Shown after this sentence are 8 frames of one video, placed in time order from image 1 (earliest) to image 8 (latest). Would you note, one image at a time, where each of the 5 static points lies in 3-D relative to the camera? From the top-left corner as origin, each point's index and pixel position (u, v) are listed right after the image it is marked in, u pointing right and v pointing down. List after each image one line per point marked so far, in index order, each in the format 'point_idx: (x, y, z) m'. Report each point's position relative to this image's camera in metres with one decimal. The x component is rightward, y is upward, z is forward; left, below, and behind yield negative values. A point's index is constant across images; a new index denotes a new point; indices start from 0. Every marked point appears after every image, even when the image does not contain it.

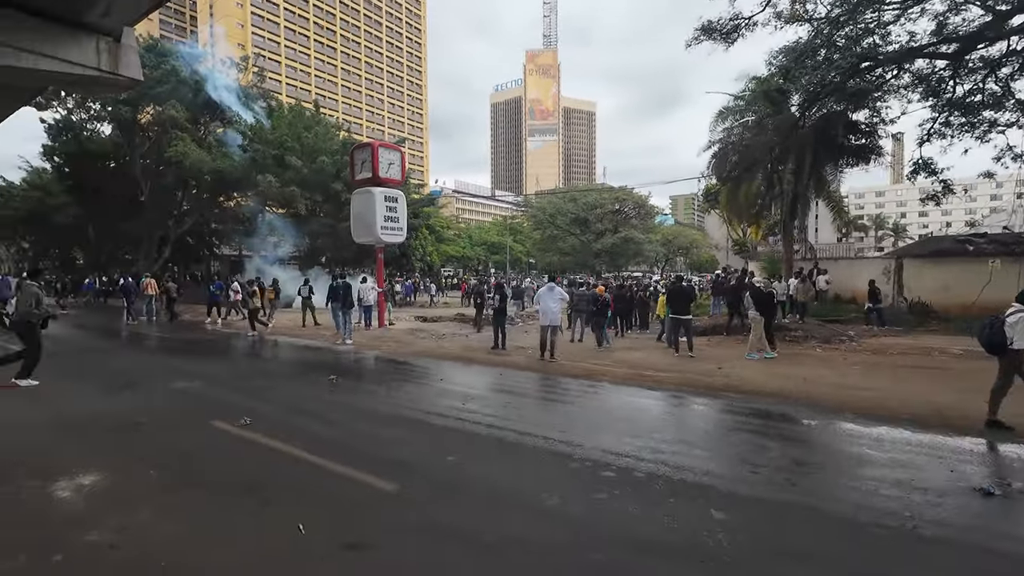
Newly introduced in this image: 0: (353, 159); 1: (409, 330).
0: (-5.6, +4.6, +17.2) m
1: (-3.6, -1.5, +17.1) m
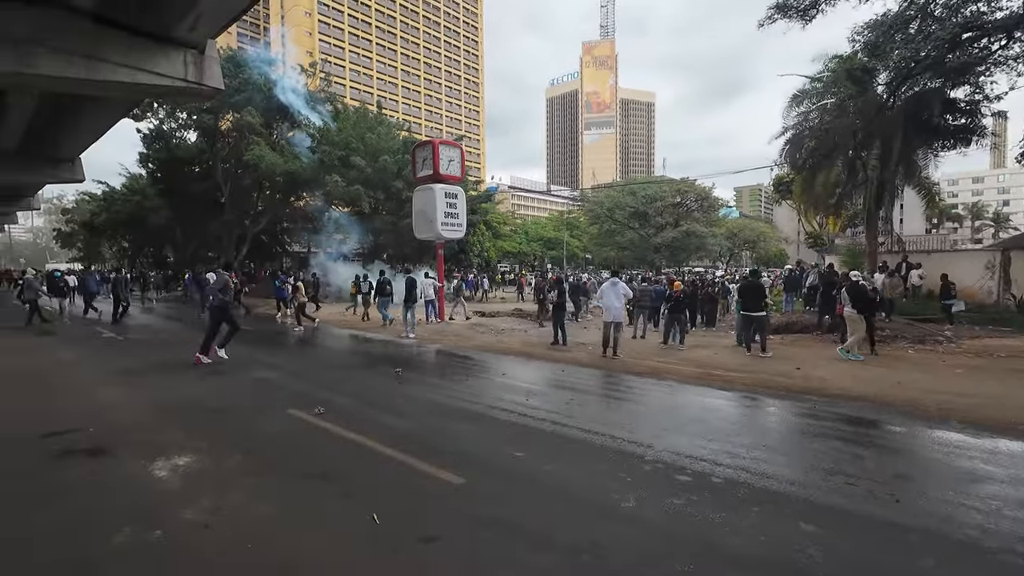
0: (-3.5, +4.7, +17.5) m
1: (-1.5, -1.3, +17.3) m
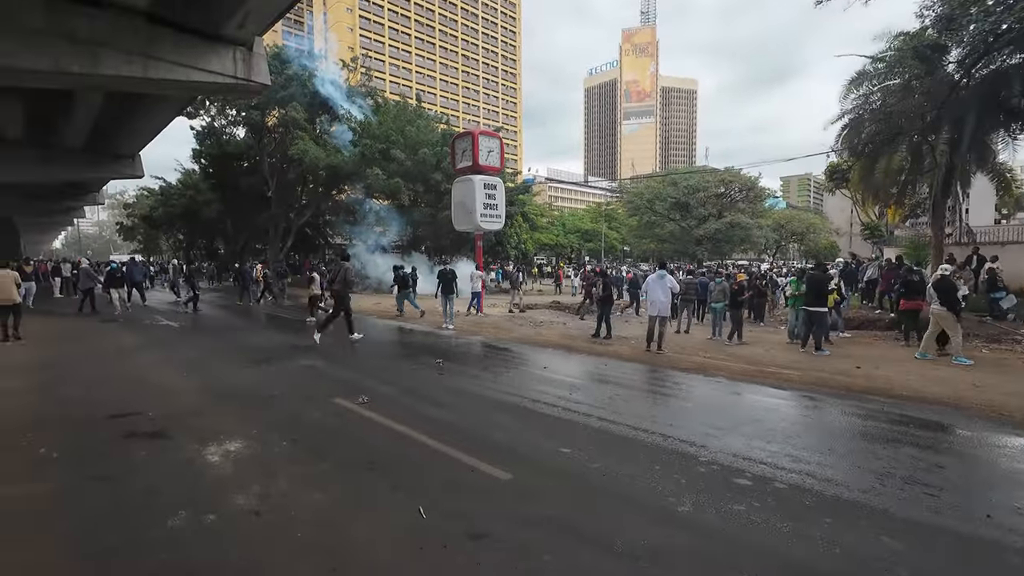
0: (-2.1, +5.1, +17.5) m
1: (-0.1, -1.1, +17.2) m
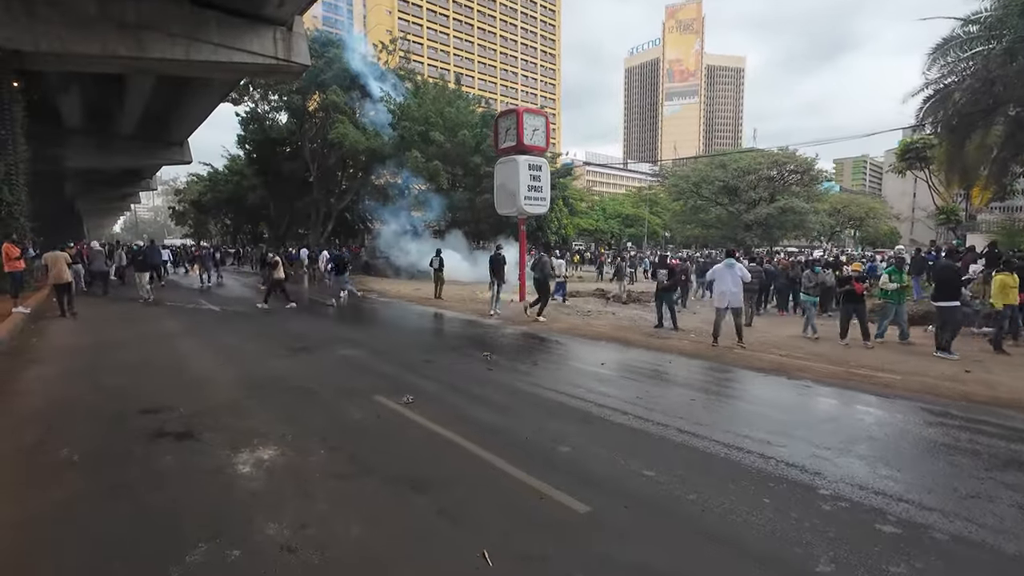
0: (-0.5, +5.5, +16.7) m
1: (+1.4, -0.6, +16.4) m
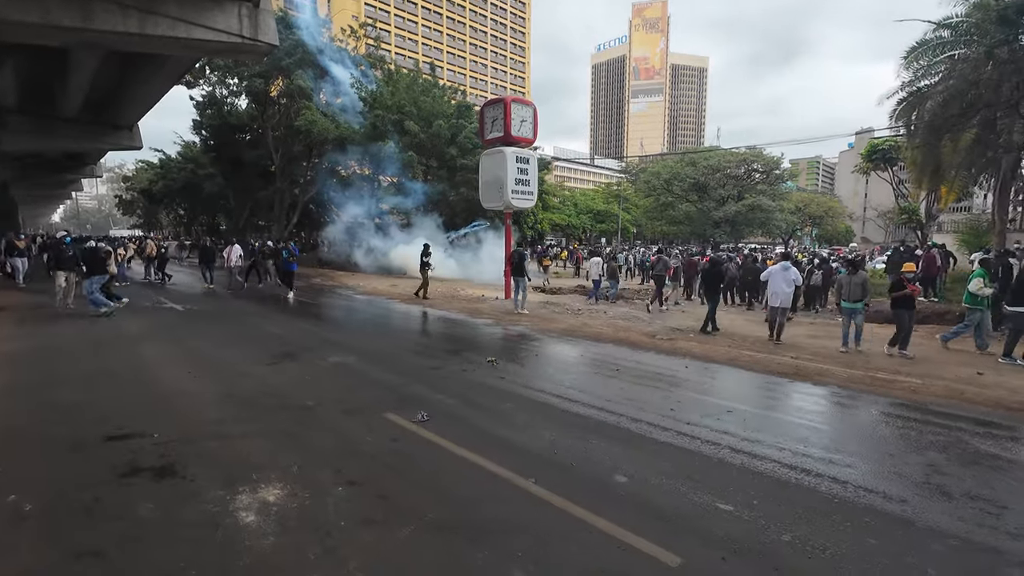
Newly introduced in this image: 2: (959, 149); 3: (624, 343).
0: (-0.9, +5.6, +15.9) m
1: (+0.9, -0.5, +15.9) m
2: (+14.2, +4.4, +15.3) m
3: (+2.3, -1.1, +9.9) m
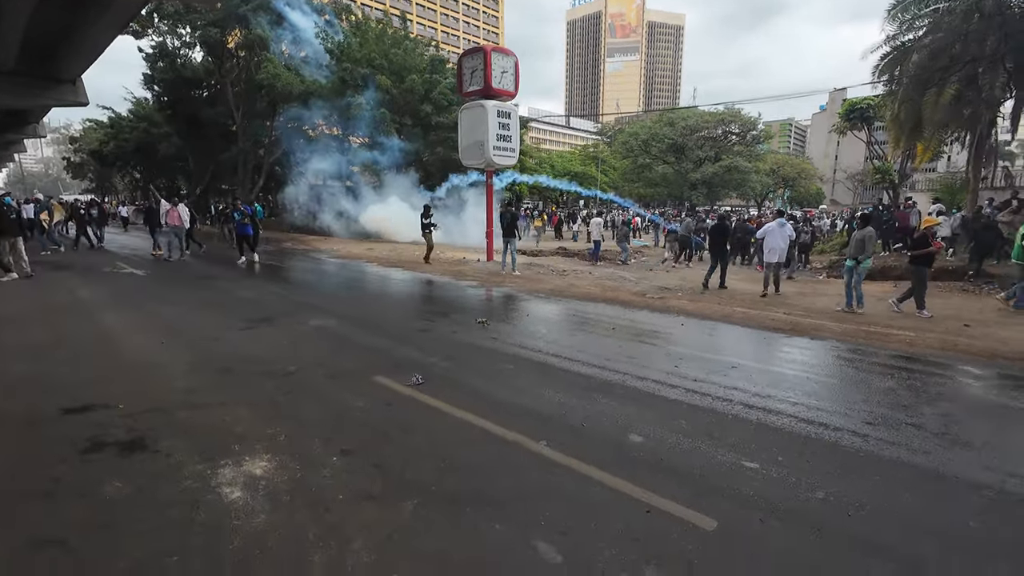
0: (-1.6, +6.8, +15.0) m
1: (+0.4, +0.7, +15.6) m
2: (+13.6, +5.8, +15.2) m
3: (+2.1, -0.3, +9.7) m
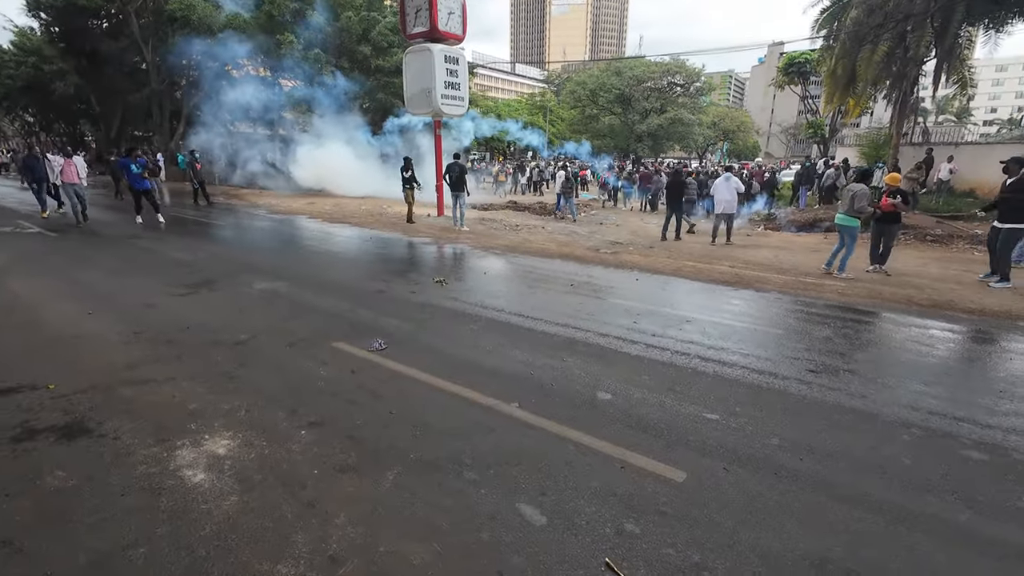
0: (-3.1, +8.1, +14.0) m
1: (-1.2, +2.2, +15.3) m
2: (+12.0, +7.4, +15.9) m
3: (+1.2, +0.6, +9.8) m
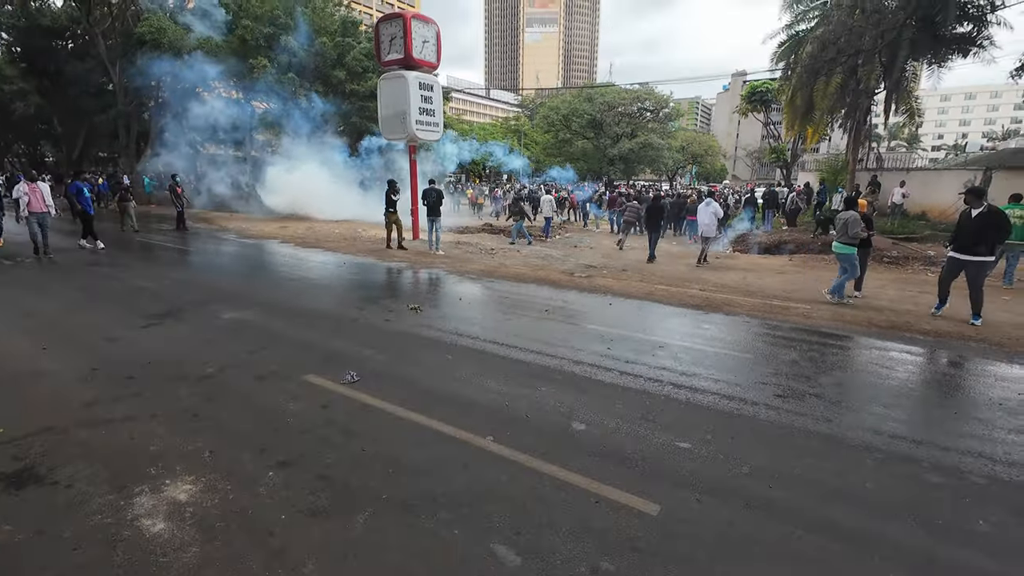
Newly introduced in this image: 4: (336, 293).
0: (-3.9, +7.4, +14.2) m
1: (-2.0, +1.4, +15.3) m
2: (+11.1, +6.8, +16.8) m
3: (+0.7, +0.1, +9.9) m
4: (-3.1, -0.1, +8.5) m
